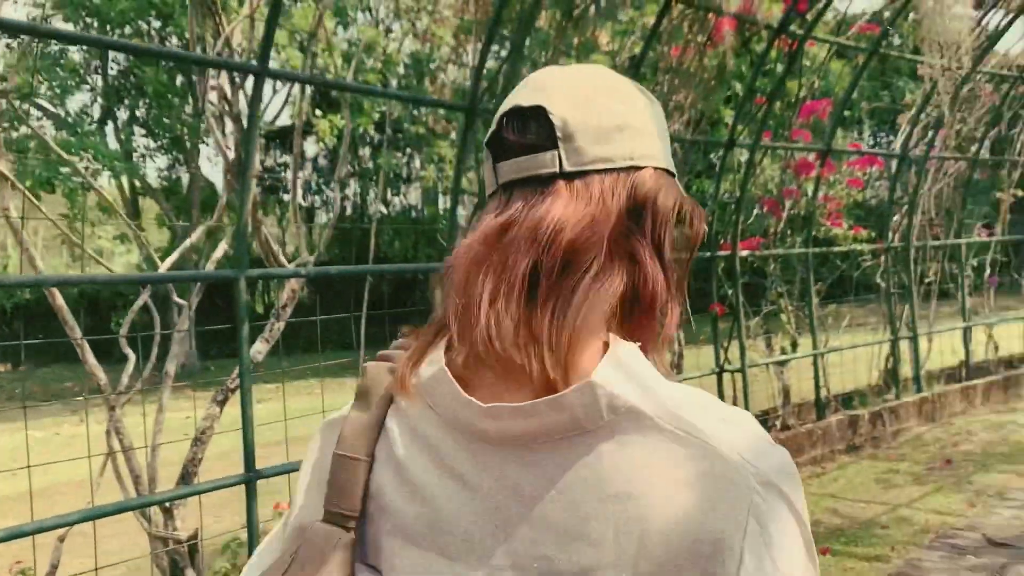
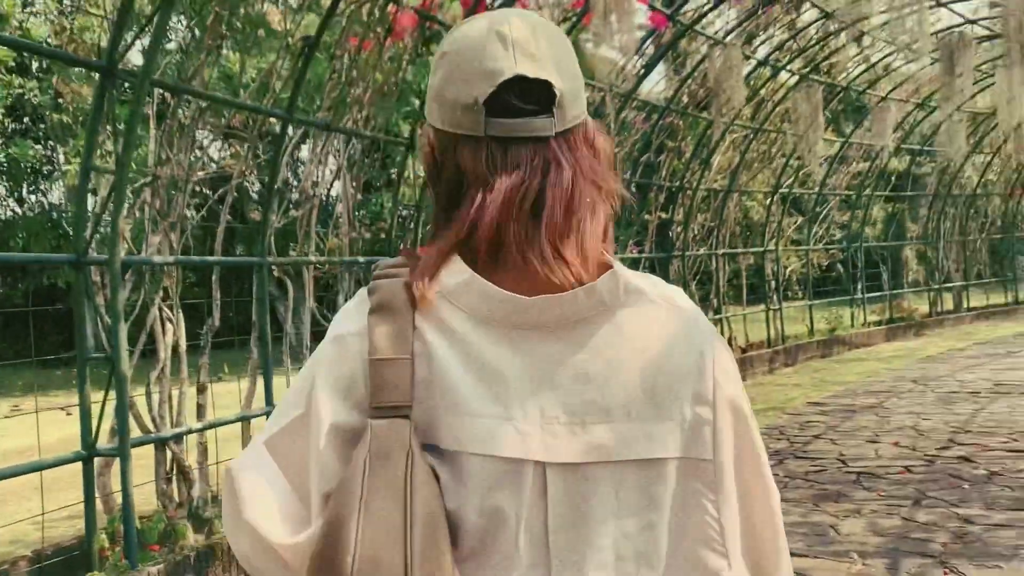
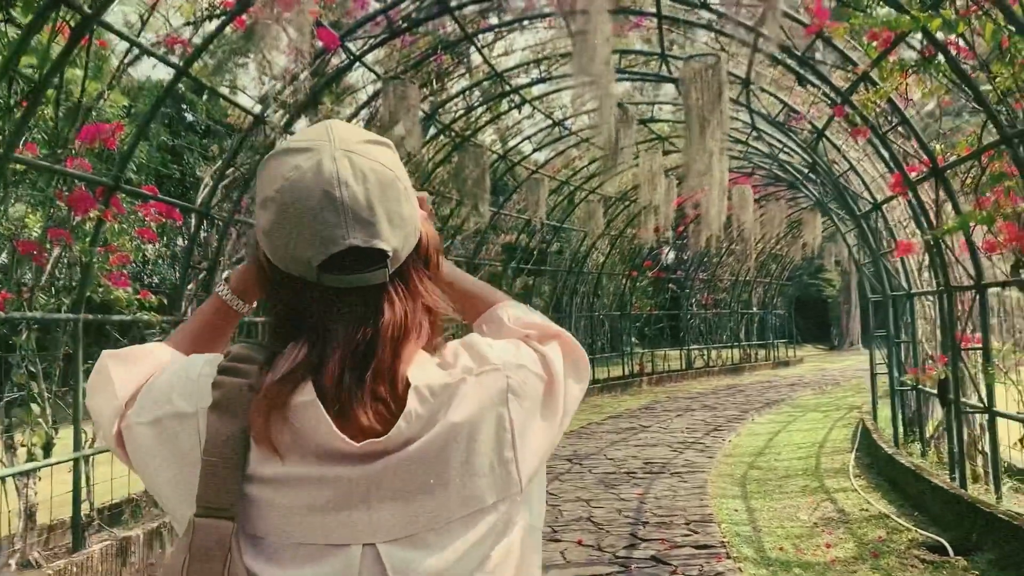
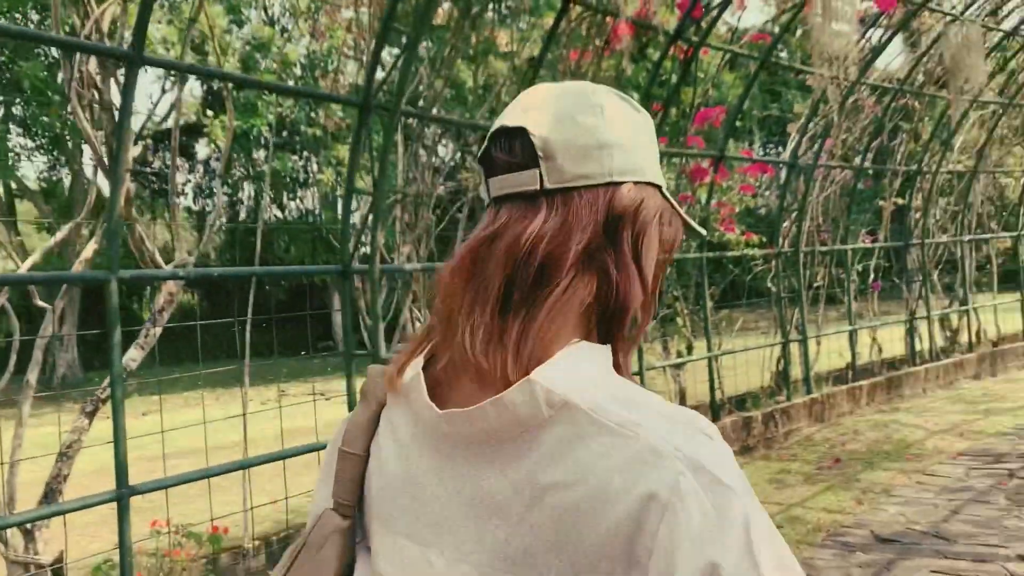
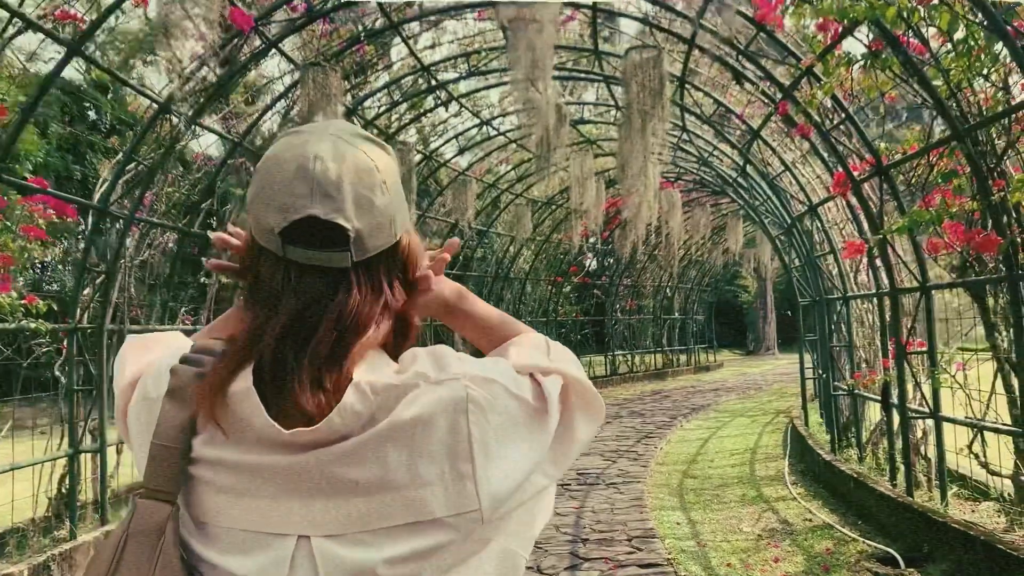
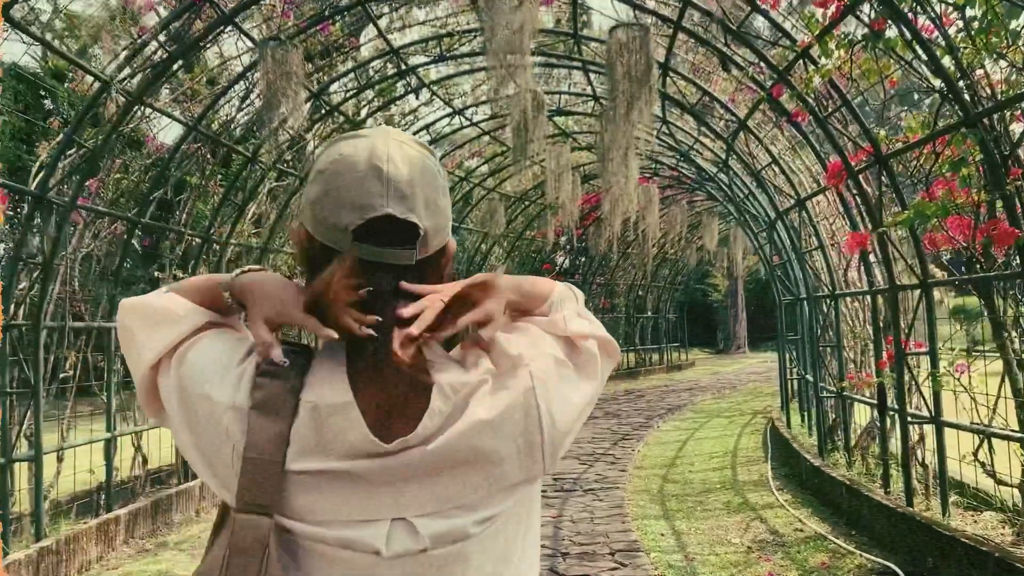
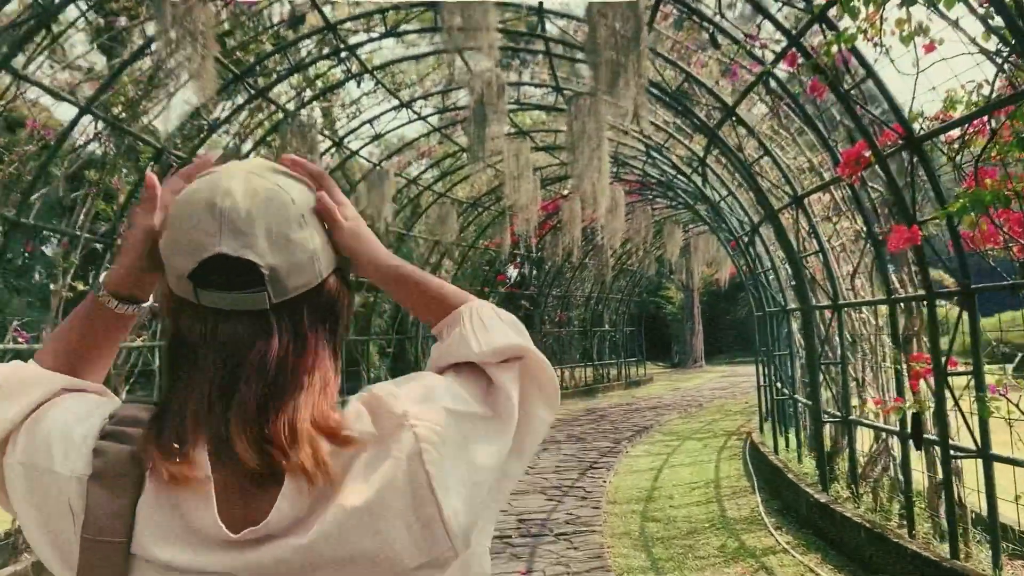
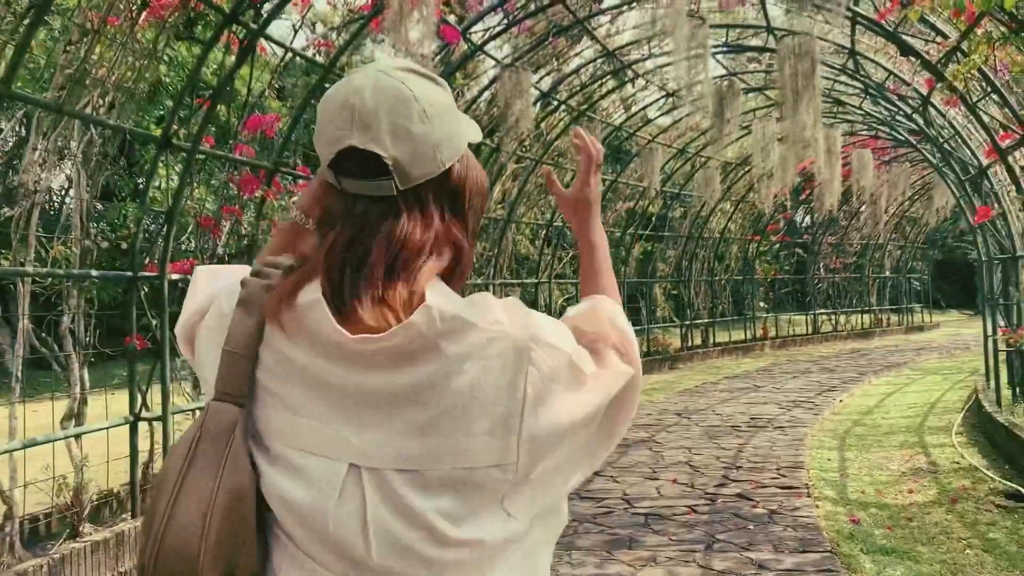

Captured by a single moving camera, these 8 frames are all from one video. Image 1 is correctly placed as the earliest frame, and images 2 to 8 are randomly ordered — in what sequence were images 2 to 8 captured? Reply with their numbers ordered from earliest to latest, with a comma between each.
4, 2, 8, 3, 5, 6, 7
